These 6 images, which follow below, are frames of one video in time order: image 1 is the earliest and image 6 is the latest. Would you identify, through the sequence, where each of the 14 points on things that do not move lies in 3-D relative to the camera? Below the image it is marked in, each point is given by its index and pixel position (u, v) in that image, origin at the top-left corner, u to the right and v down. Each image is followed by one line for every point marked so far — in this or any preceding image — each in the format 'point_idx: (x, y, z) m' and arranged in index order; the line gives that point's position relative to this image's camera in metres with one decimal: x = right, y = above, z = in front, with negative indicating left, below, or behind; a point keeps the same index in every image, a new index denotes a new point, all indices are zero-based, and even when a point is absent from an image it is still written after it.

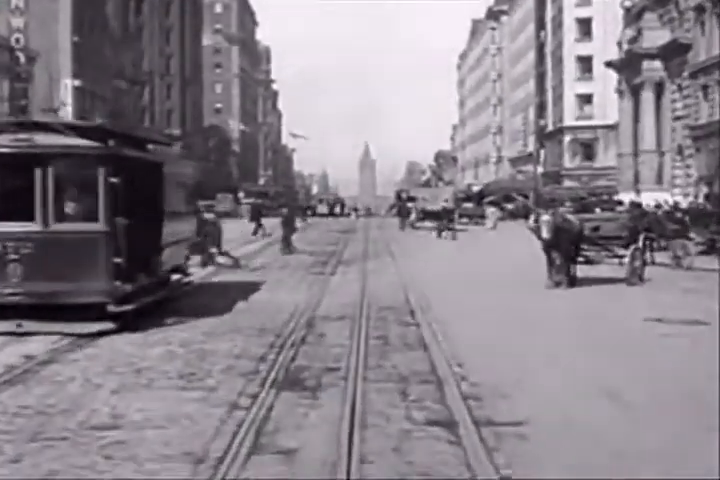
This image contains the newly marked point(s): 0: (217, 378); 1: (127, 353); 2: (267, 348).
0: (-1.2, -1.1, +11.1) m
1: (-2.1, -1.1, +12.5) m
2: (-0.9, -1.1, +13.4) m
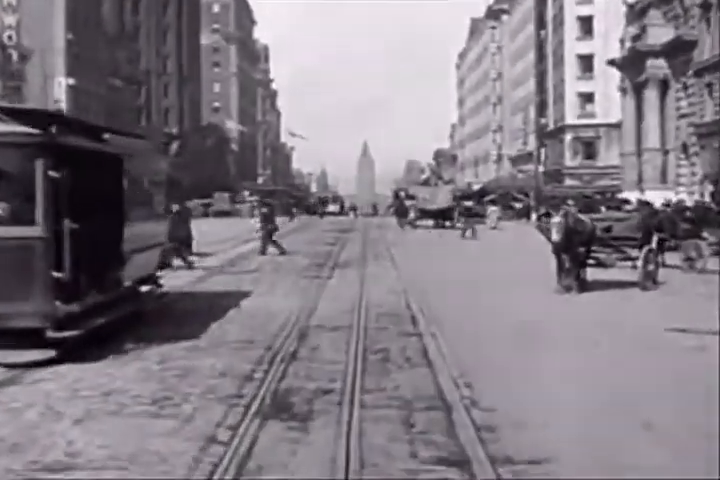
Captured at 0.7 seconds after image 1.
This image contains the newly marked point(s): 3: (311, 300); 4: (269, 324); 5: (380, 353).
0: (-1.2, -1.2, +9.8) m
1: (-2.2, -1.1, +11.1) m
2: (-0.9, -1.1, +12.1) m
3: (-0.7, -0.9, +19.7) m
4: (-1.1, -1.0, +15.6) m
5: (+0.2, -1.1, +12.9) m
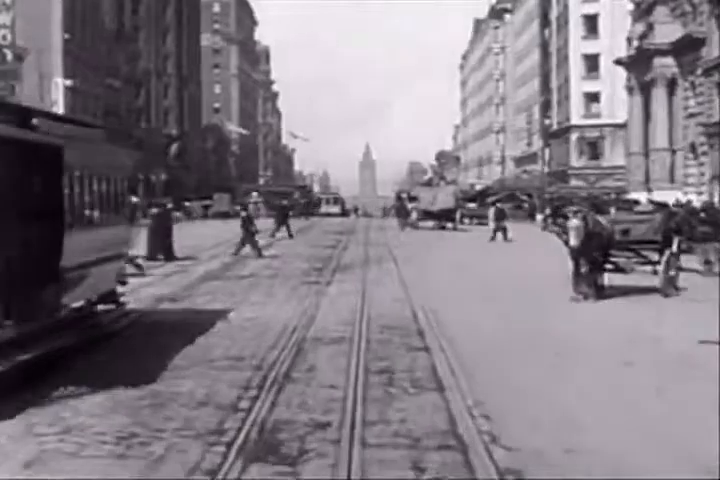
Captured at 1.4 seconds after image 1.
0: (-1.2, -1.2, +8.3) m
1: (-2.2, -1.2, +9.7) m
2: (-0.9, -1.2, +10.6) m
3: (-0.7, -0.9, +18.3) m
4: (-1.1, -1.0, +14.2) m
5: (+0.2, -1.1, +11.4) m
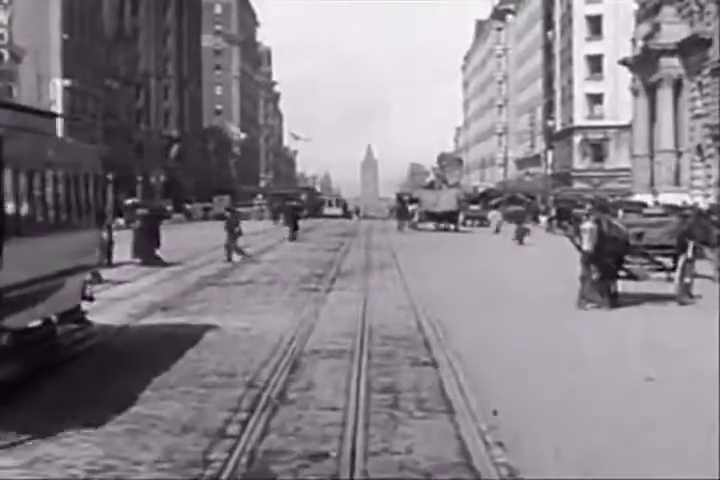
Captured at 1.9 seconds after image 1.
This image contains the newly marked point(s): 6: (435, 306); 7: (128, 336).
0: (-1.2, -1.3, +7.4) m
1: (-2.1, -1.2, +8.8) m
2: (-0.9, -1.2, +9.7) m
3: (-0.7, -1.0, +17.3) m
4: (-1.1, -1.1, +13.2) m
5: (+0.2, -1.2, +10.5) m
6: (+1.1, -0.9, +19.5) m
7: (-2.5, -1.0, +14.7) m
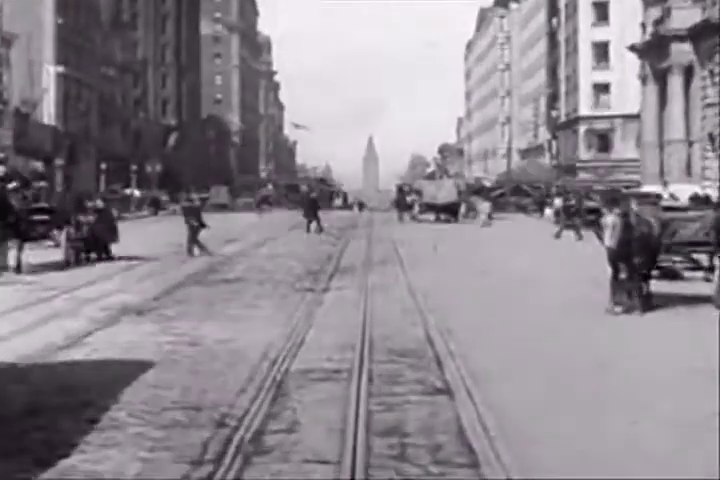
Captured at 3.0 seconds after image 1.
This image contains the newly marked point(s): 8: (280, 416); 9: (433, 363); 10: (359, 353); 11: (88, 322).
0: (-1.2, -1.3, +5.2) m
1: (-2.2, -1.2, +6.6) m
2: (-0.9, -1.2, +7.5) m
3: (-0.7, -1.0, +15.2) m
4: (-1.1, -1.1, +11.1) m
5: (+0.2, -1.2, +8.3) m
6: (+1.1, -0.9, +17.3) m
7: (-2.5, -1.0, +12.5) m
8: (-0.5, -1.1, +9.0) m
9: (+0.6, -1.1, +11.8) m
10: (0.0, -1.0, +12.4) m
11: (-3.1, -0.9, +15.6) m
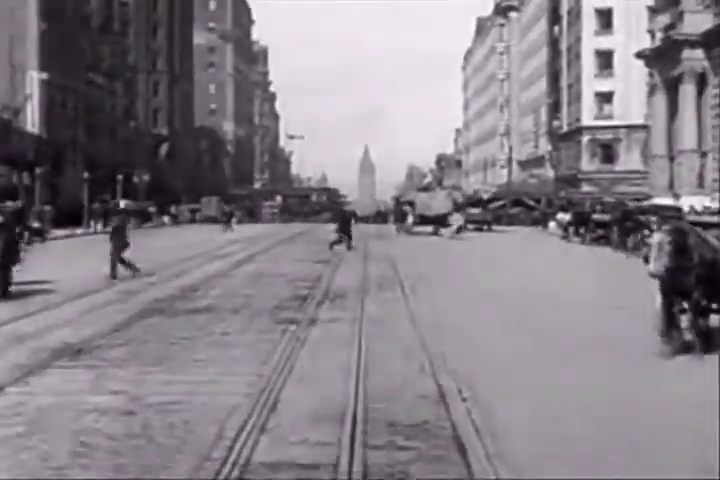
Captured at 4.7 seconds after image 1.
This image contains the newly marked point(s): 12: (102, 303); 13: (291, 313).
0: (-1.2, -1.5, +1.9) m
1: (-2.2, -1.4, +3.3) m
2: (-1.0, -1.4, +4.2) m
3: (-0.7, -1.2, +11.8) m
4: (-1.1, -1.3, +7.7) m
5: (+0.2, -1.4, +5.0) m
6: (+1.0, -1.1, +14.0) m
7: (-2.5, -1.2, +9.2) m
8: (-0.6, -1.3, +5.7) m
9: (+0.6, -1.3, +8.5) m
10: (-0.1, -1.3, +9.1) m
11: (-3.2, -1.2, +12.3) m
12: (-3.7, -0.9, +19.7) m
13: (-0.9, -1.0, +18.3) m
